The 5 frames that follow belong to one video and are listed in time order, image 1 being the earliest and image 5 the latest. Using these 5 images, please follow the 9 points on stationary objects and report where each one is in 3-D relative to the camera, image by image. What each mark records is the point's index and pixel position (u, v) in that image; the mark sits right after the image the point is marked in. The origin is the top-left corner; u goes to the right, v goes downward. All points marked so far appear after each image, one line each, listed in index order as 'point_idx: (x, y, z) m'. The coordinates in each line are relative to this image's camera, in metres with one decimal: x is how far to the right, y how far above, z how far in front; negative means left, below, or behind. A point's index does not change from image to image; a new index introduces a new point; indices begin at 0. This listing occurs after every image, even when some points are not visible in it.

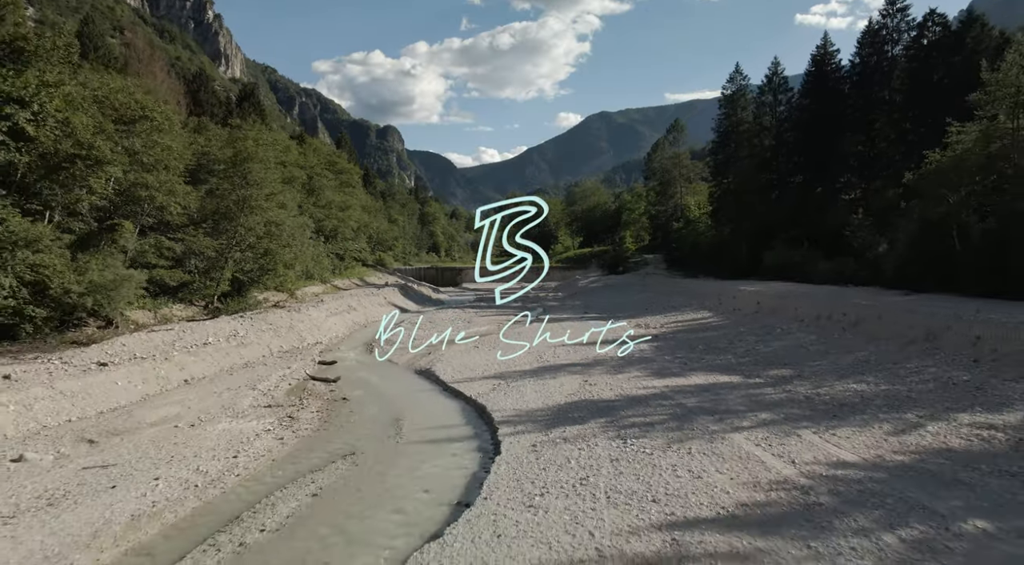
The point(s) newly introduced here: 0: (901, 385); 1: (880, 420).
0: (+9.3, -2.4, +17.0) m
1: (+7.1, -2.7, +13.7) m
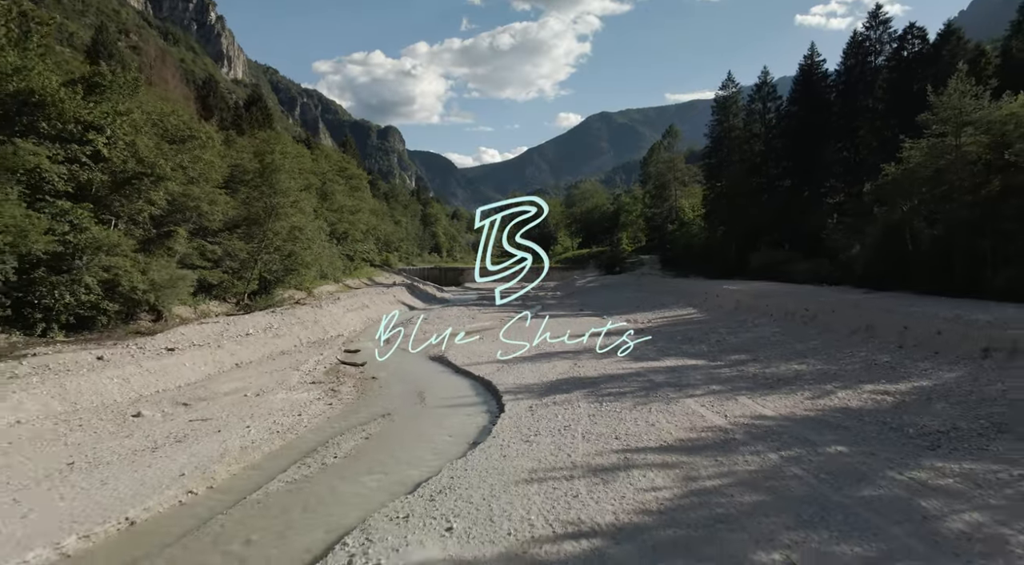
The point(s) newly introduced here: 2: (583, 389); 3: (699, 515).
0: (+9.3, -2.4, +20.7) m
1: (+7.1, -2.6, +17.4) m
2: (+1.8, -2.7, +18.1) m
3: (+2.4, -2.9, +9.4) m
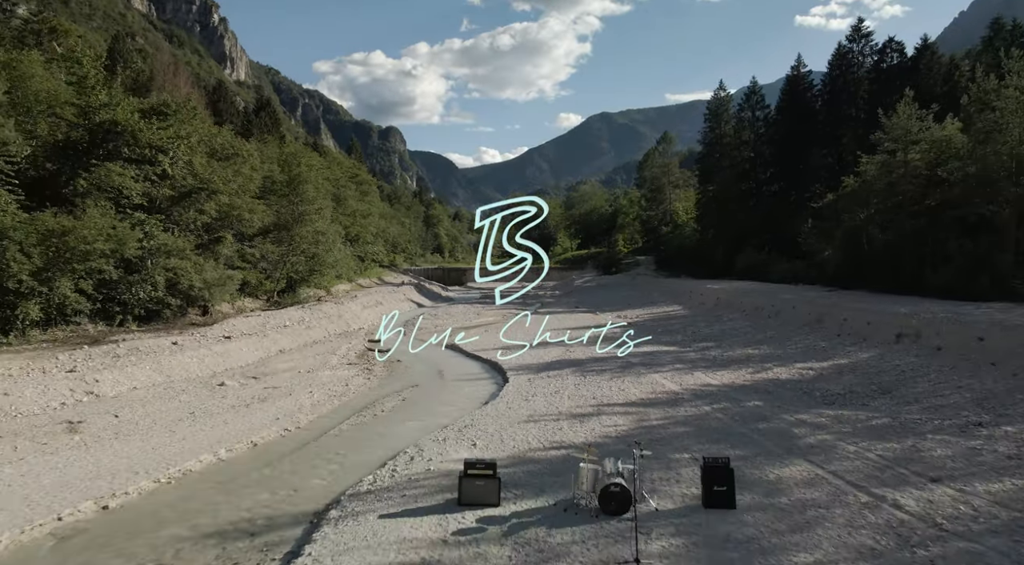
0: (+9.4, -2.3, +25.0) m
1: (+7.2, -2.6, +21.7) m
2: (+1.9, -2.7, +22.4) m
3: (+2.4, -2.8, +13.7) m
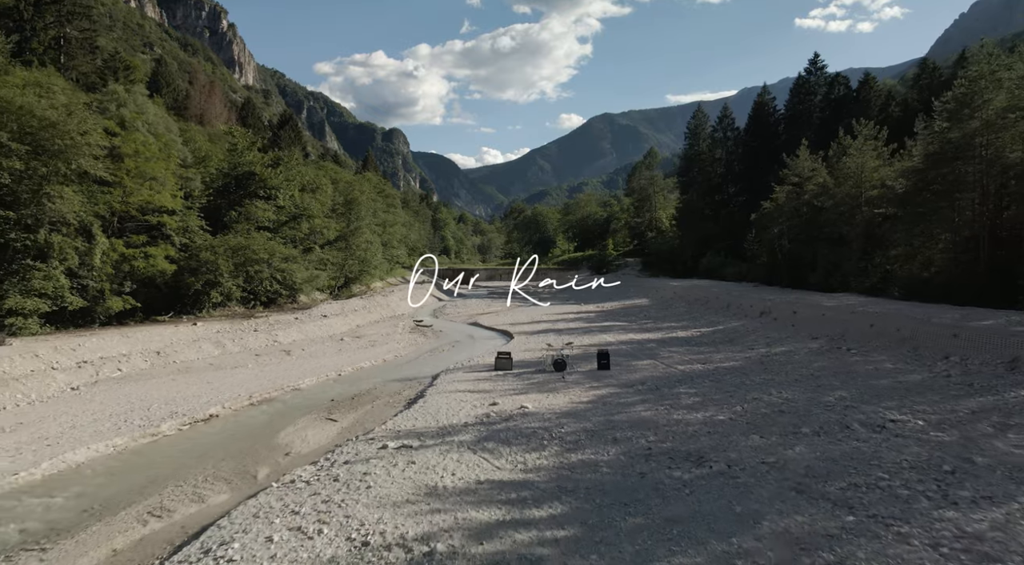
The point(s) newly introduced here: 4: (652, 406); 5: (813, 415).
0: (+9.6, -2.2, +38.0) m
1: (+7.4, -2.4, +34.8) m
2: (+2.1, -2.5, +35.4) m
3: (+2.6, -2.6, +26.7) m
4: (+3.1, -2.8, +15.9) m
5: (+5.9, -2.6, +14.1) m
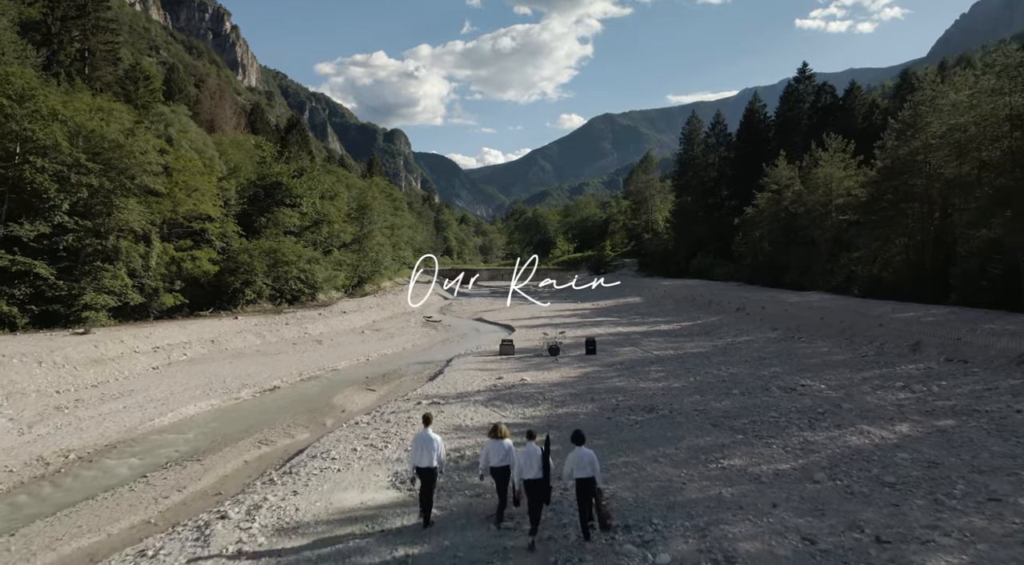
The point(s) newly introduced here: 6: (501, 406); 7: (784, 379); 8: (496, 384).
0: (+9.7, -2.1, +42.2) m
1: (+7.5, -2.4, +38.9) m
2: (+2.2, -2.5, +39.6) m
3: (+2.7, -2.6, +30.9) m
4: (+3.2, -2.7, +20.1) m
5: (+6.0, -2.6, +18.2) m
6: (-0.3, -3.1, +17.5) m
7: (+7.1, -2.5, +18.3) m
8: (-0.5, -2.8, +19.8) m
